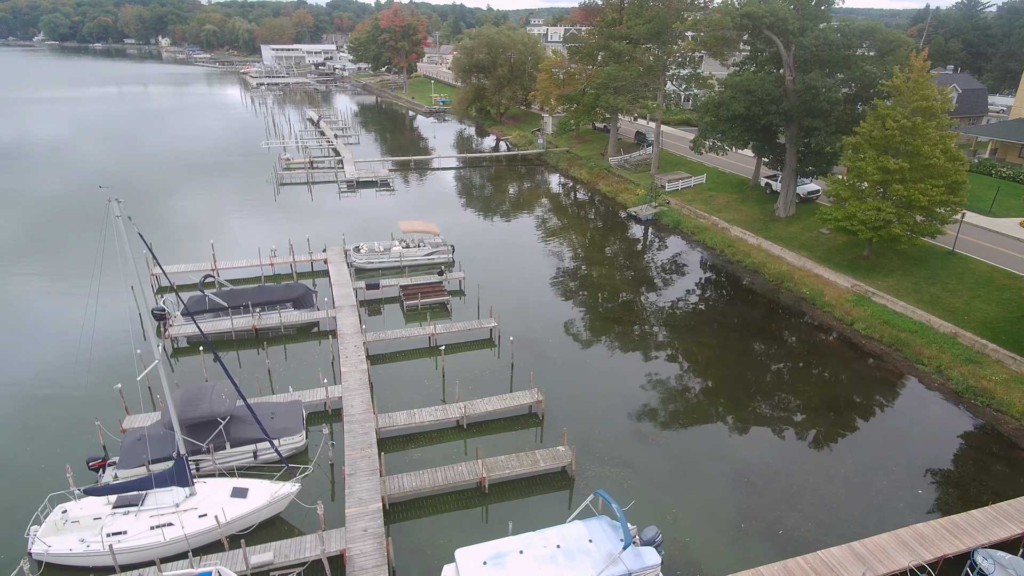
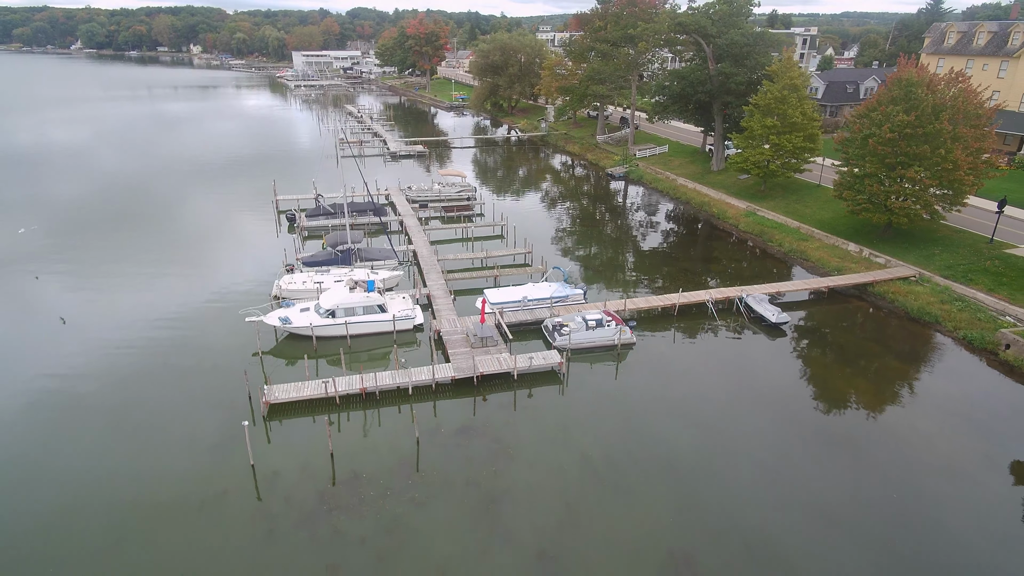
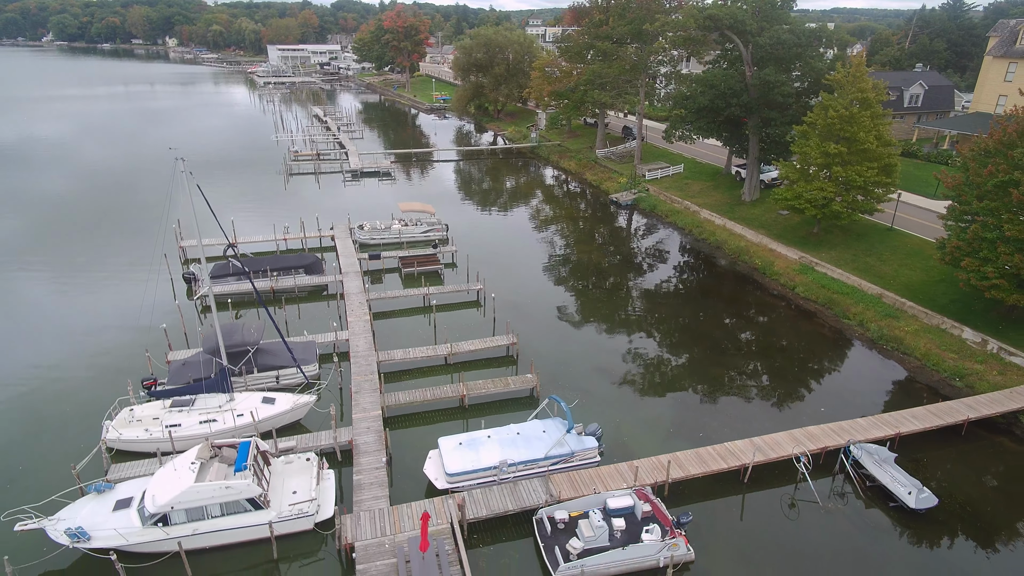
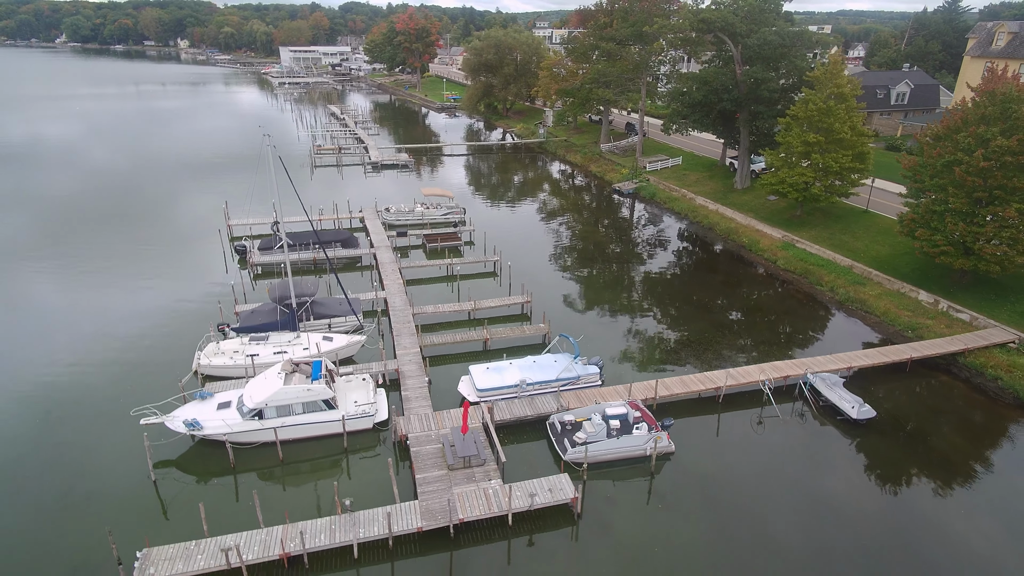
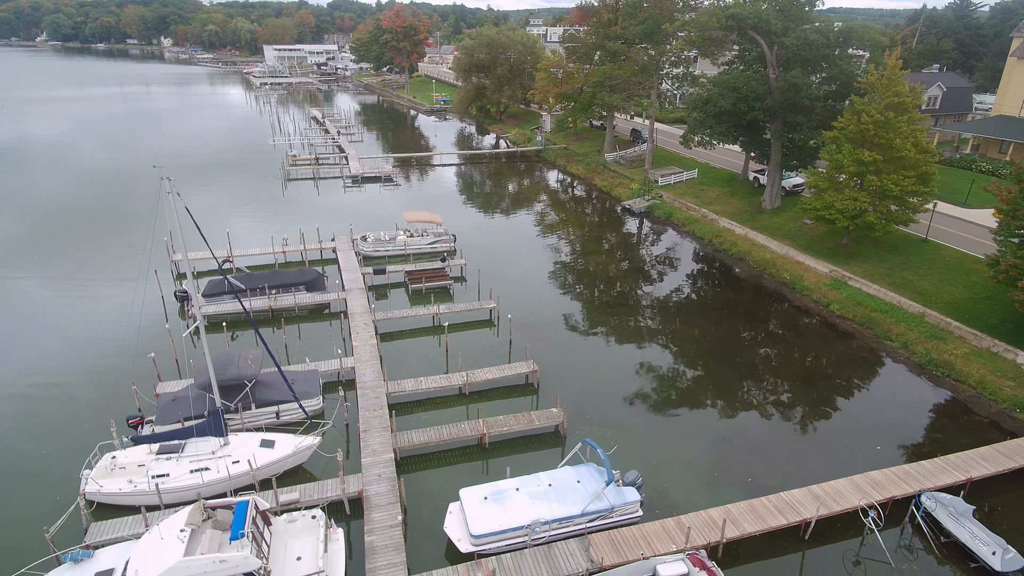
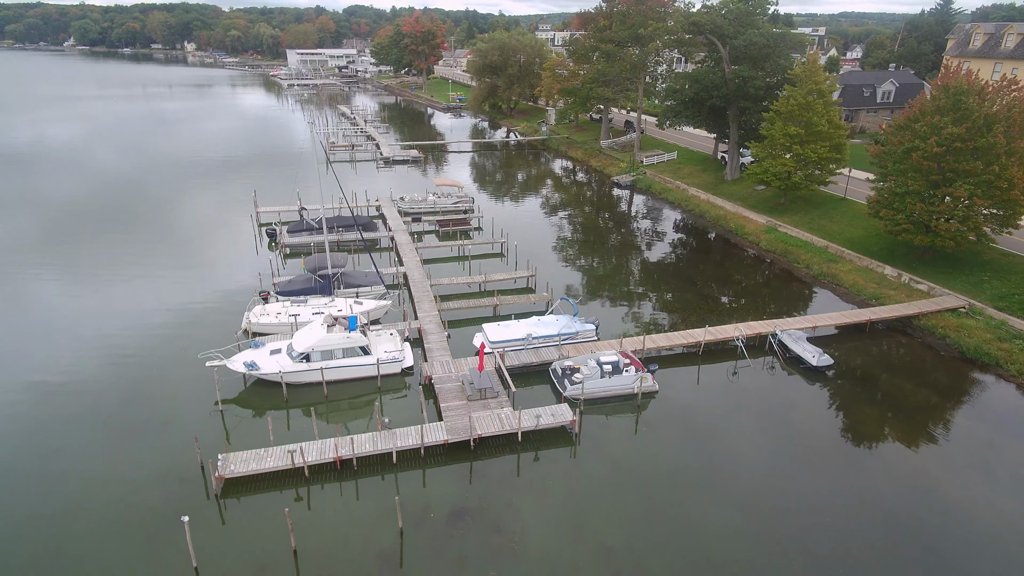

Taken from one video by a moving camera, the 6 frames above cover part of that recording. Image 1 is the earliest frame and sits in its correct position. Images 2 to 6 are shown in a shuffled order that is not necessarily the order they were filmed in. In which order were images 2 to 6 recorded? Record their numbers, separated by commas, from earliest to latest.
5, 3, 4, 6, 2
